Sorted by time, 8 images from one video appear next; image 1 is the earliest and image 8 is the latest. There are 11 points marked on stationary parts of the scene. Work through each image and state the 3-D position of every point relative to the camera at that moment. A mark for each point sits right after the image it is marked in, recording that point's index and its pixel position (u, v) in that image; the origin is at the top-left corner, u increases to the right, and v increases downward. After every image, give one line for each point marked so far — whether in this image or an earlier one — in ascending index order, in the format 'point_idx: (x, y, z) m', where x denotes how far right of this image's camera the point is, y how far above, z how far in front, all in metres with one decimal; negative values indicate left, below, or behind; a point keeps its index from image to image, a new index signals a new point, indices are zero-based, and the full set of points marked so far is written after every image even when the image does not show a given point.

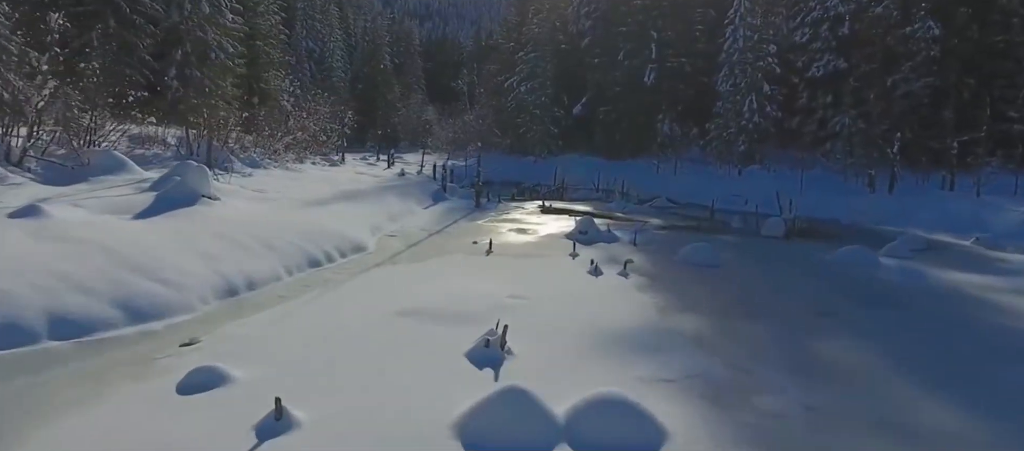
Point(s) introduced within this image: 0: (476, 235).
0: (-1.1, -0.3, +17.7) m
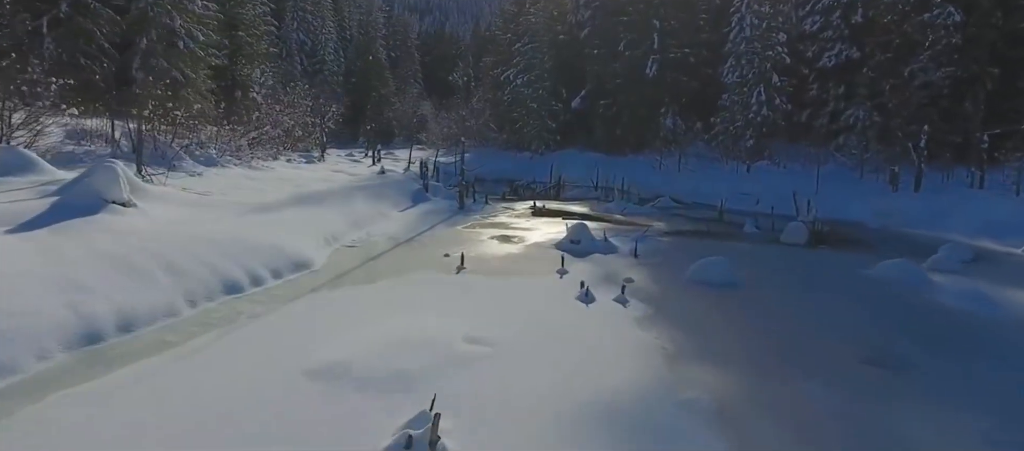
0: (-1.5, -0.5, +15.3) m
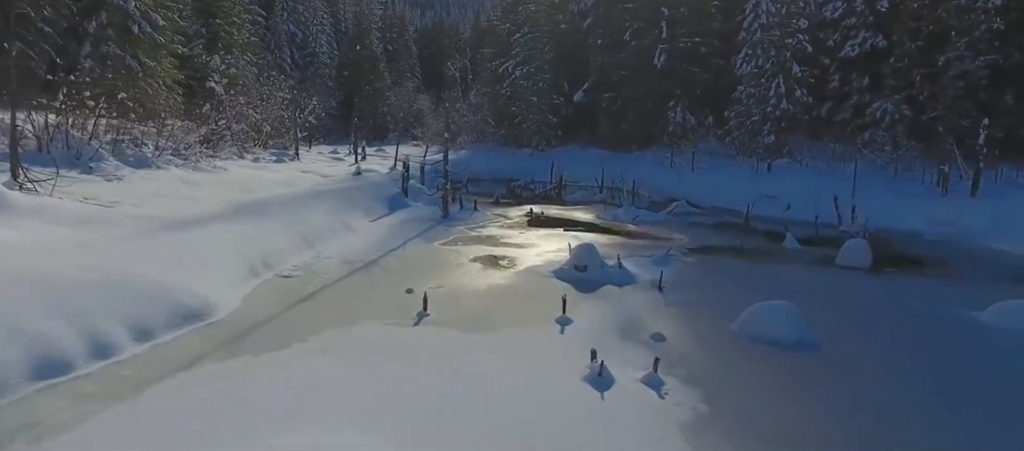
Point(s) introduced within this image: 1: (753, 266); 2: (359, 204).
0: (-1.7, -0.8, +12.0) m
1: (+4.9, -0.9, +13.5) m
2: (-4.2, +0.5, +18.2) m
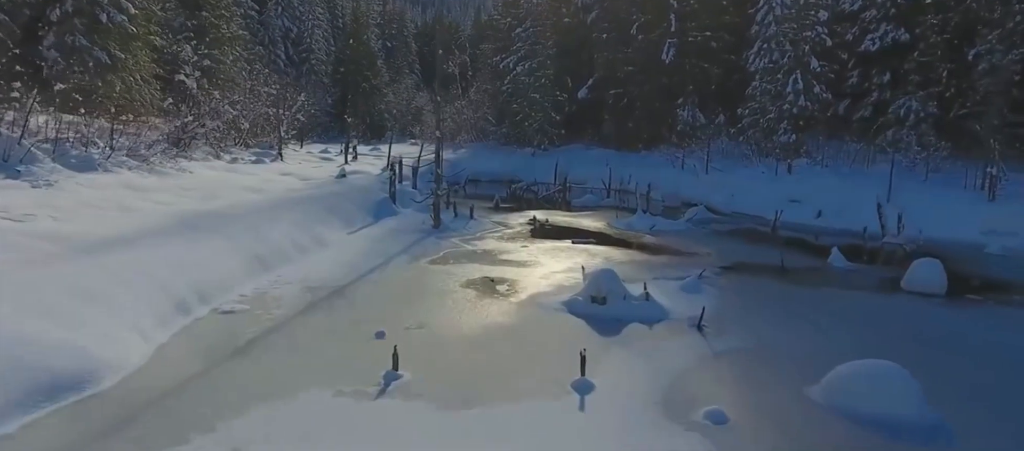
0: (-1.7, -1.1, +9.8) m
1: (+4.9, -1.2, +11.2) m
2: (-4.1, +0.3, +16.0) m
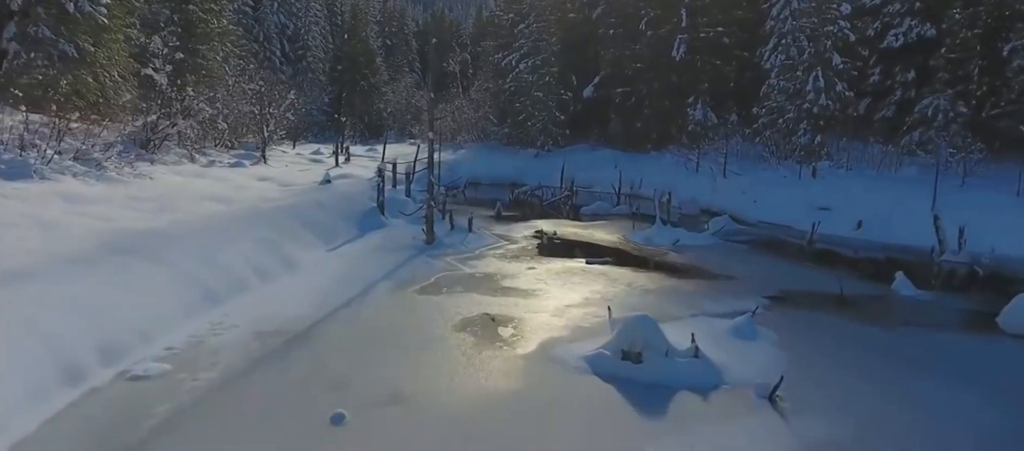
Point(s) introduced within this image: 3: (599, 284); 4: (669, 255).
0: (-1.6, -1.4, +7.6) m
1: (+5.0, -1.5, +9.1) m
2: (-4.1, 0.0, +13.8) m
3: (+1.5, -1.0, +11.3) m
4: (+3.5, -0.6, +14.9) m
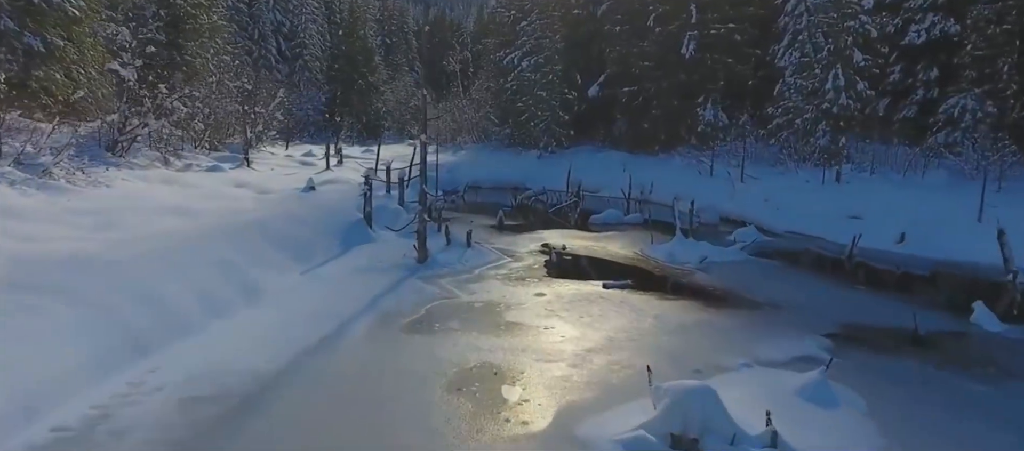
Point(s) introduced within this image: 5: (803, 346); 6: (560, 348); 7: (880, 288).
0: (-1.5, -1.7, +5.8) m
1: (+5.0, -1.8, +7.2) m
2: (-4.0, -0.3, +12.0) m
3: (+1.6, -1.3, +9.5) m
4: (+3.6, -0.9, +13.0) m
5: (+3.7, -1.5, +8.5) m
6: (+0.6, -1.4, +8.1) m
7: (+7.0, -1.2, +12.7) m
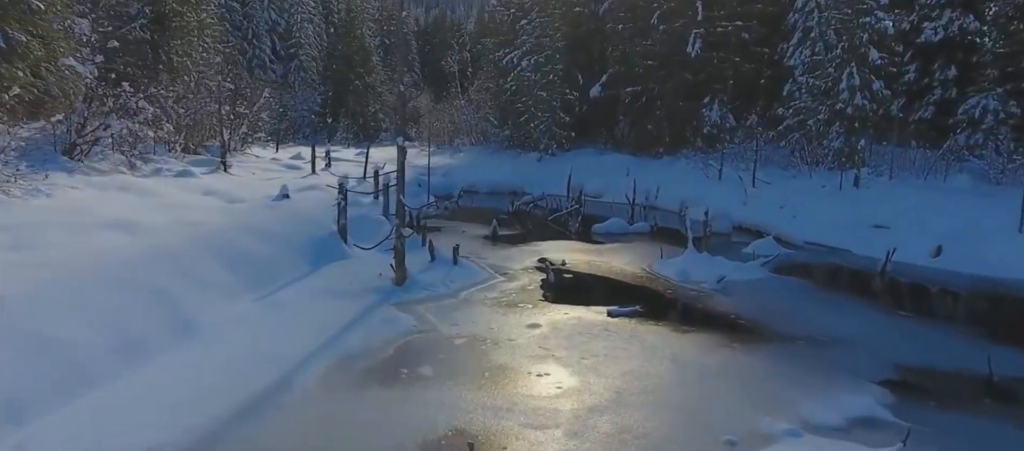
0: (-1.7, -2.0, +4.2) m
1: (+4.9, -2.1, +5.6) m
2: (-4.1, -0.6, +10.4) m
3: (+1.4, -1.5, +7.9) m
4: (+3.4, -1.2, +11.4) m
5: (+3.5, -1.7, +6.9) m
6: (+0.4, -1.7, +6.5) m
7: (+6.9, -1.4, +11.1) m
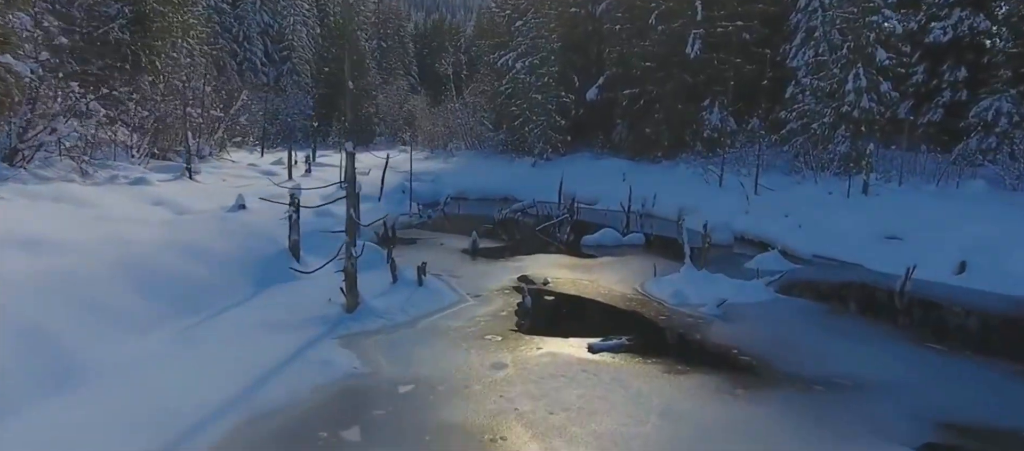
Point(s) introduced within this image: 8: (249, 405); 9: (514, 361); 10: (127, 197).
0: (-2.2, -2.2, +2.7) m
1: (+4.4, -2.3, +4.1) m
2: (-4.6, -0.9, +8.9) m
3: (+1.0, -1.8, +6.4) m
4: (+3.0, -1.5, +10.0) m
5: (+3.1, -2.0, +5.5) m
6: (0.0, -1.9, +5.1) m
7: (+6.4, -1.7, +9.6) m
8: (-2.6, -1.7, +6.1) m
9: (+0.1, -1.6, +7.9) m
10: (-8.3, +0.6, +14.8) m
